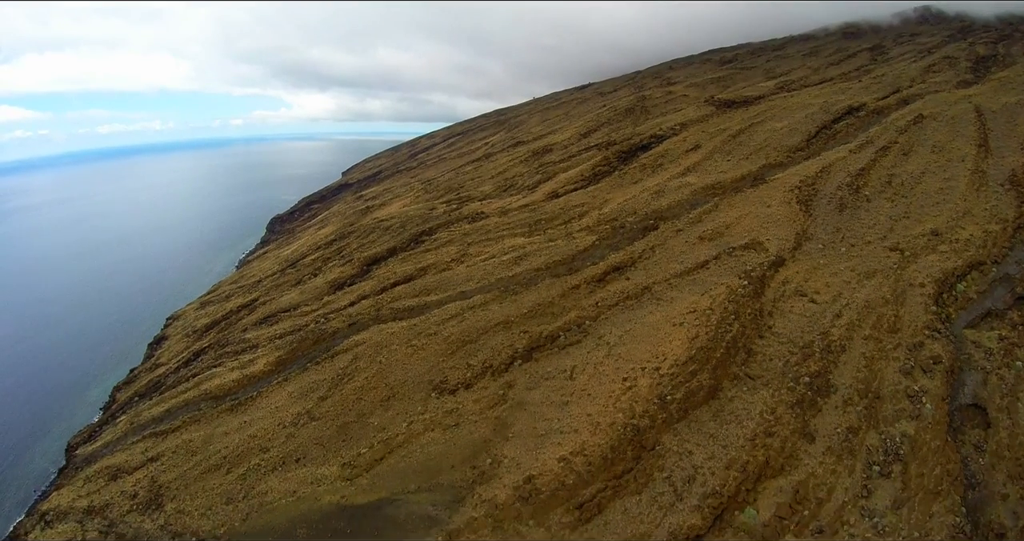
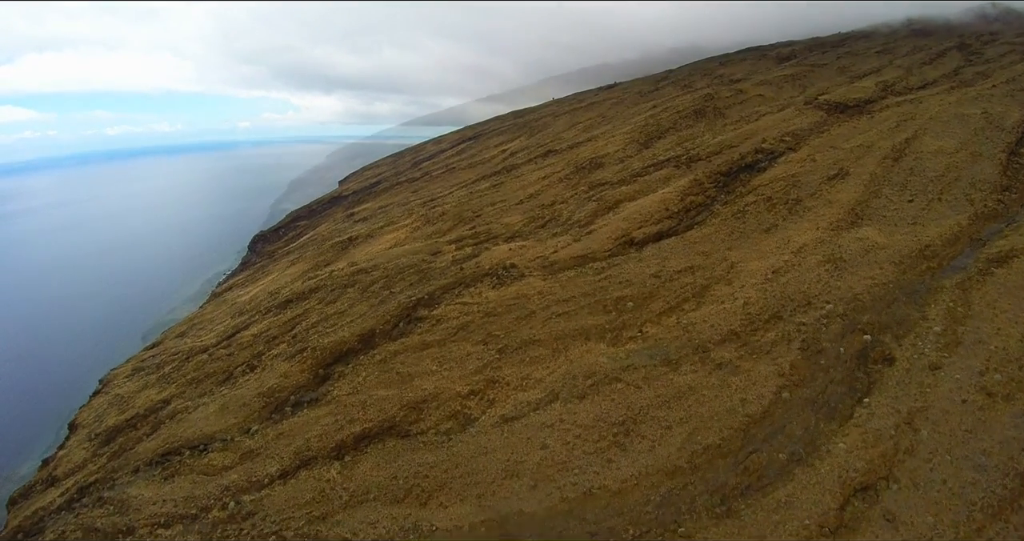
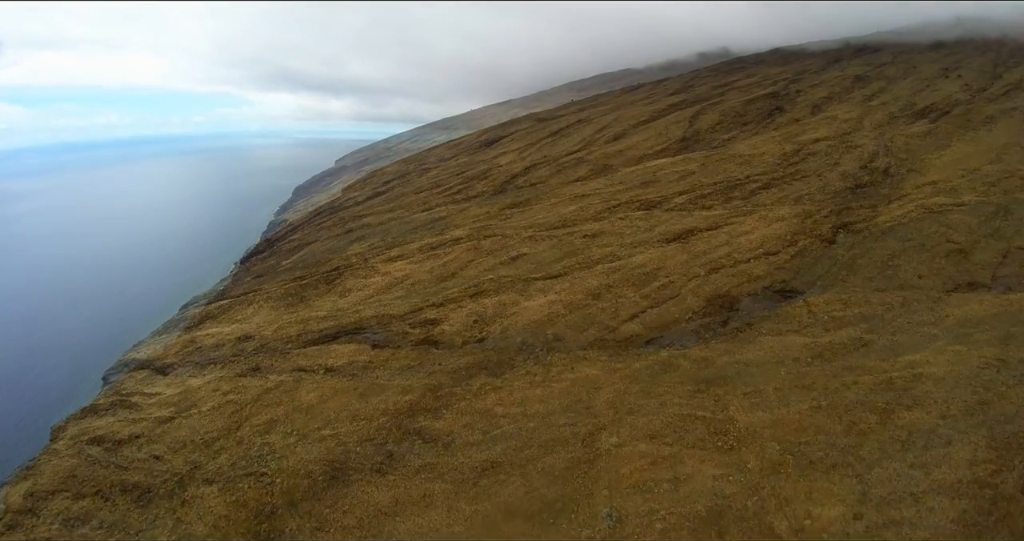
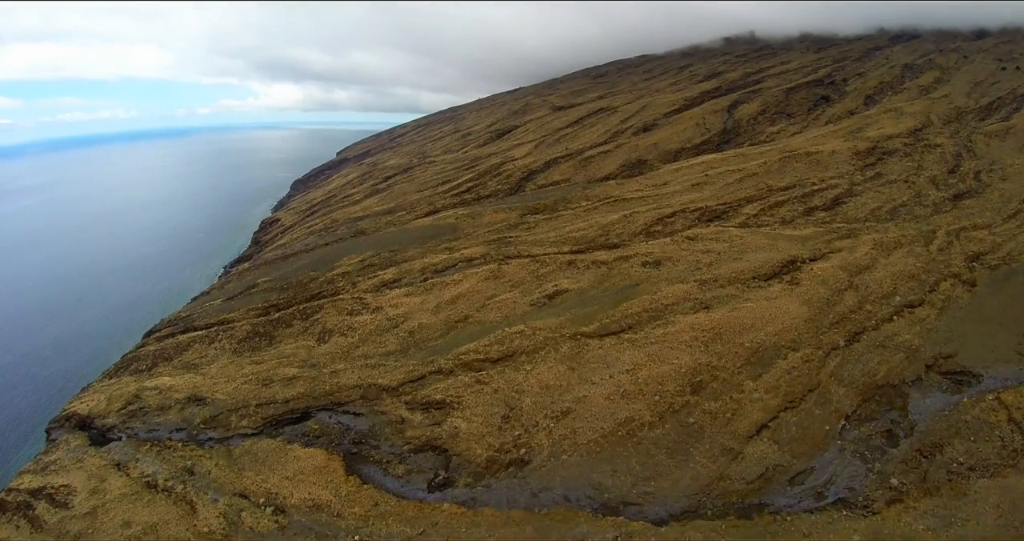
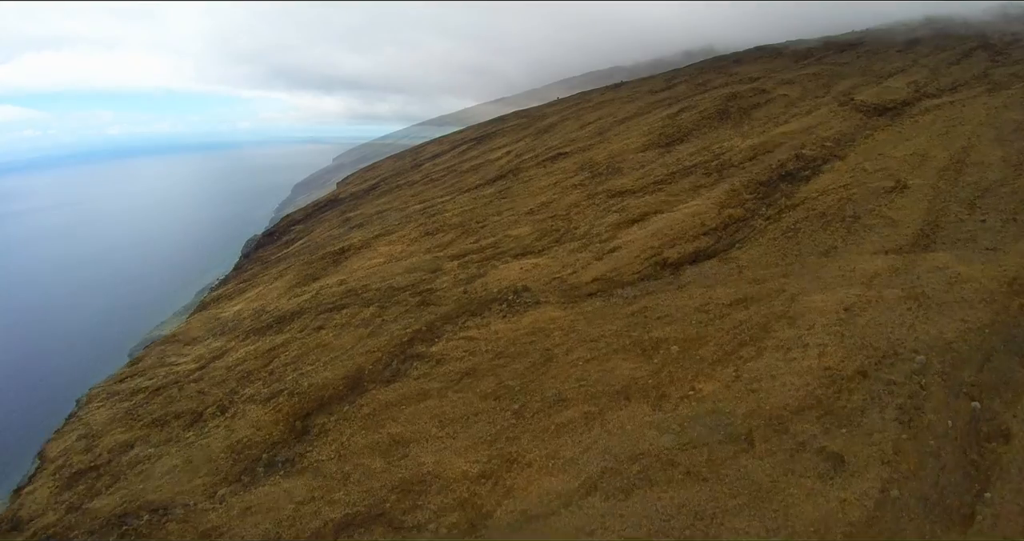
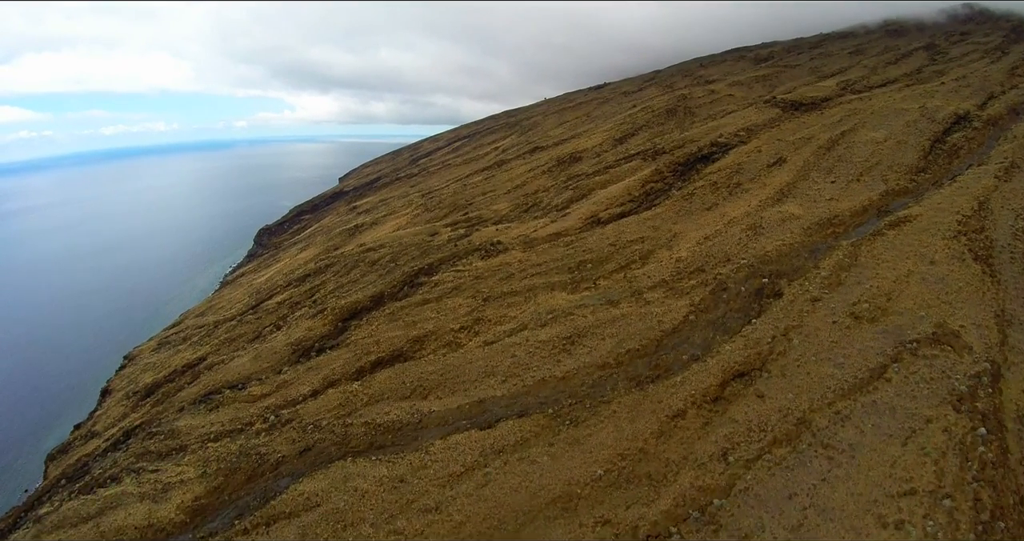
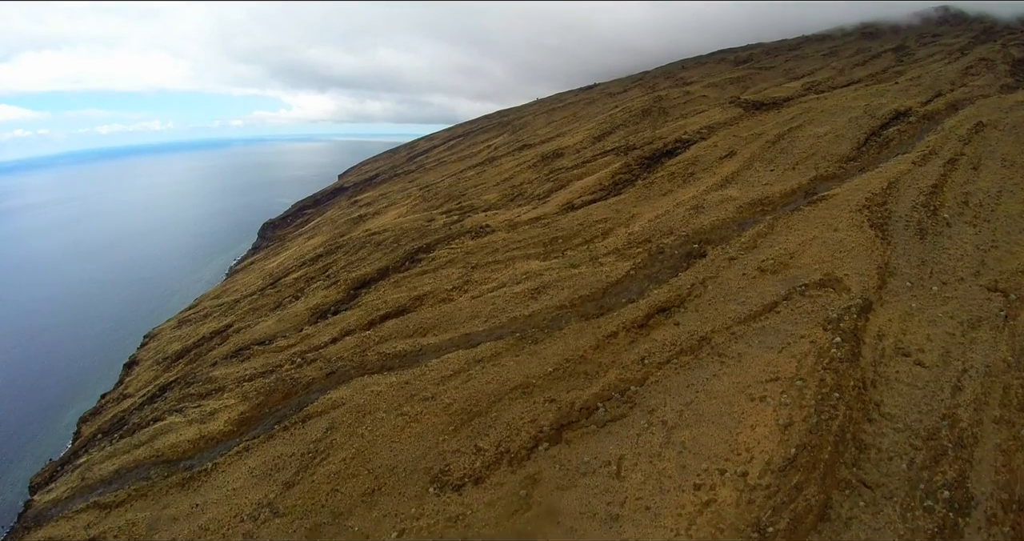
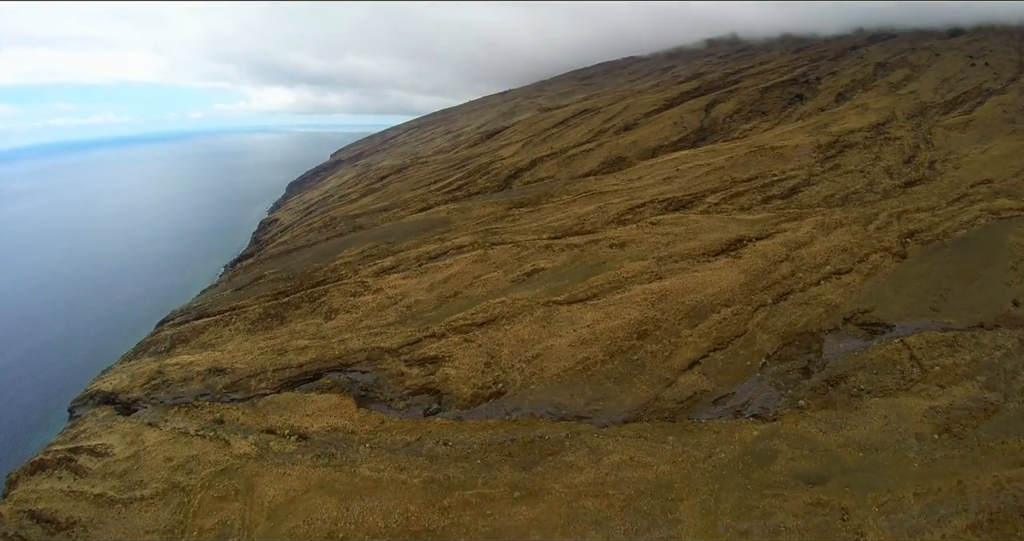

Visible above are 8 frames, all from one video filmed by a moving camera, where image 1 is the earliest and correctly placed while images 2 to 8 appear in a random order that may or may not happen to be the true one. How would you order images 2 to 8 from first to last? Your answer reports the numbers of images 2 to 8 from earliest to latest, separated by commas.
7, 6, 2, 5, 3, 8, 4
